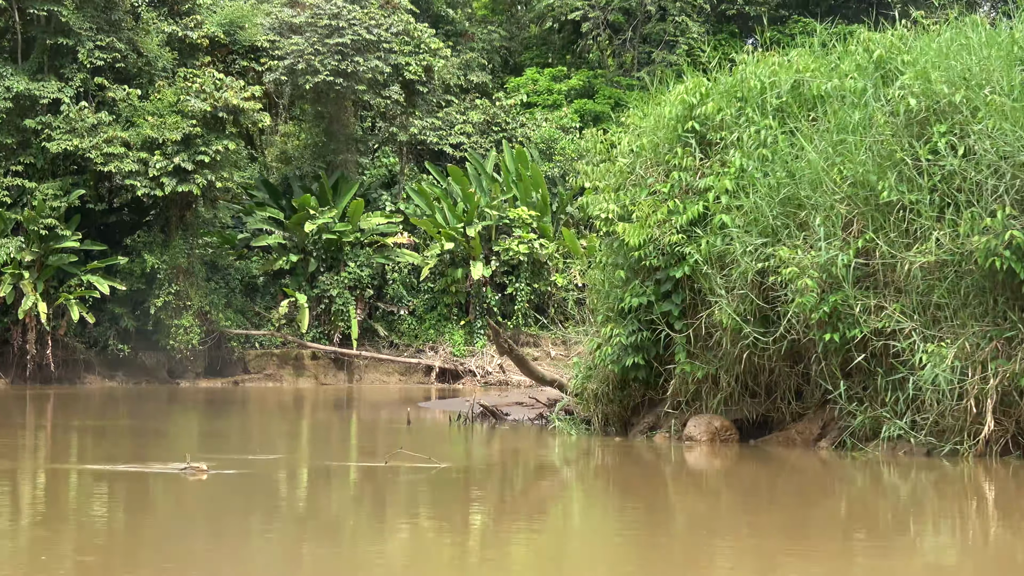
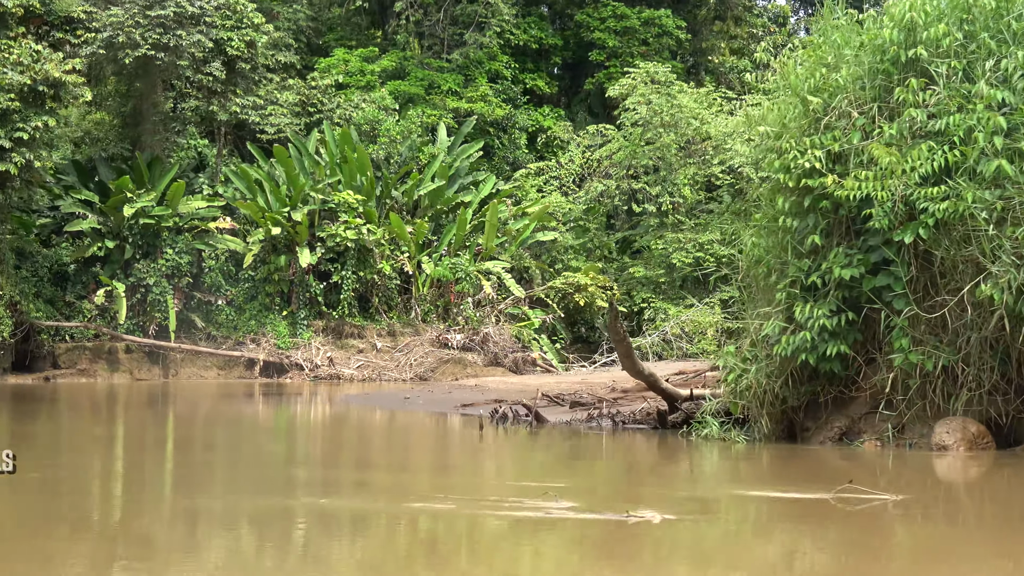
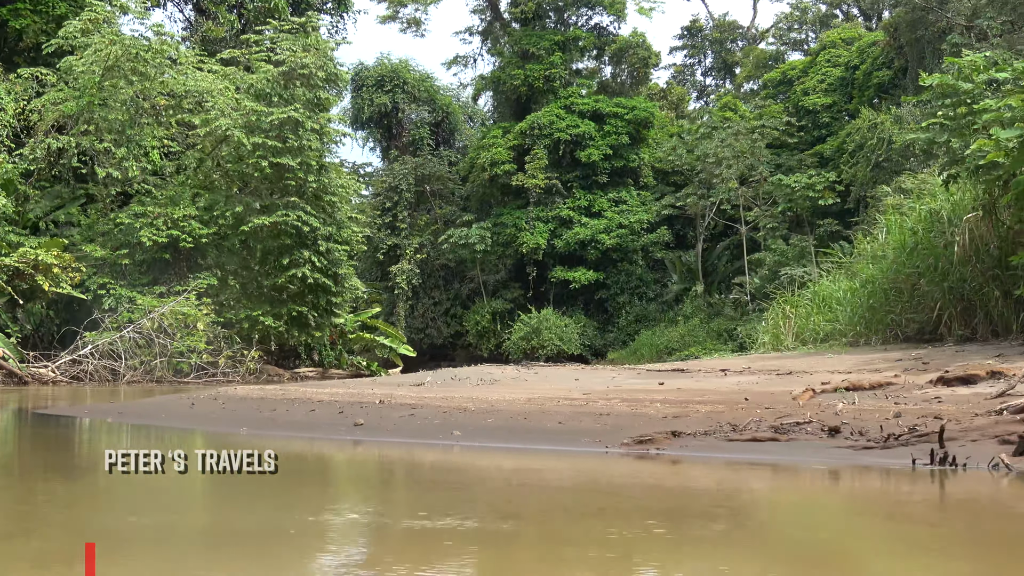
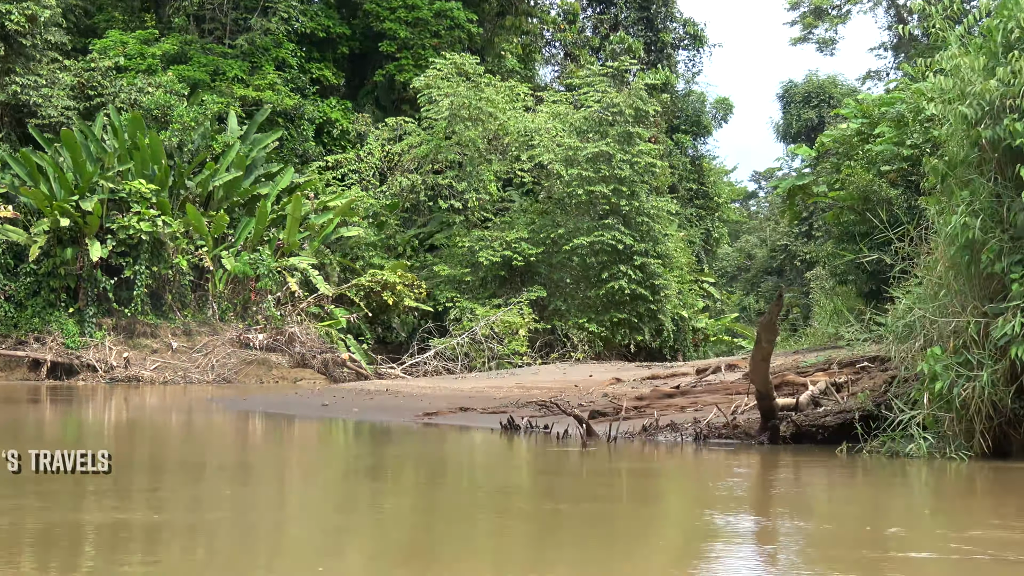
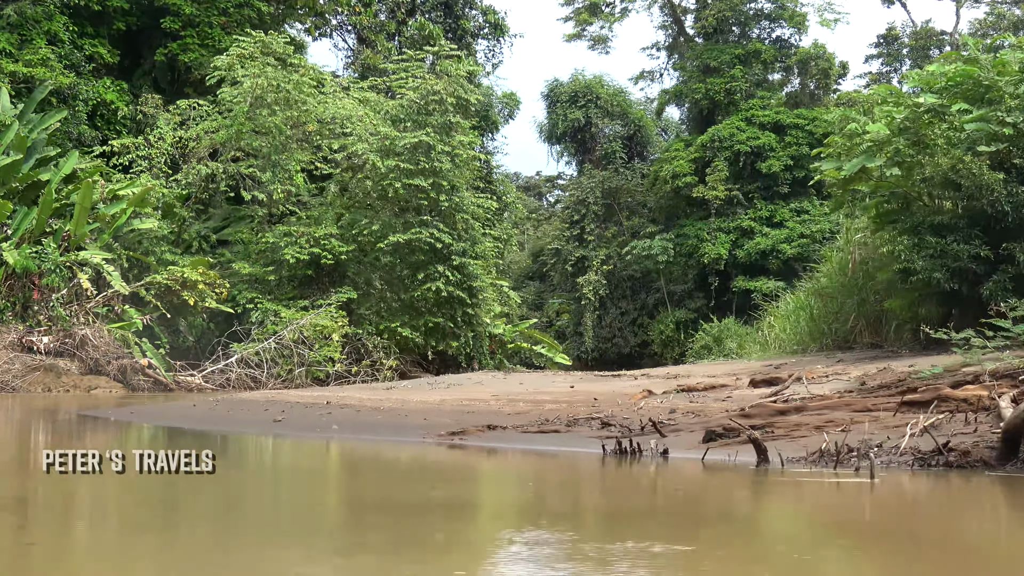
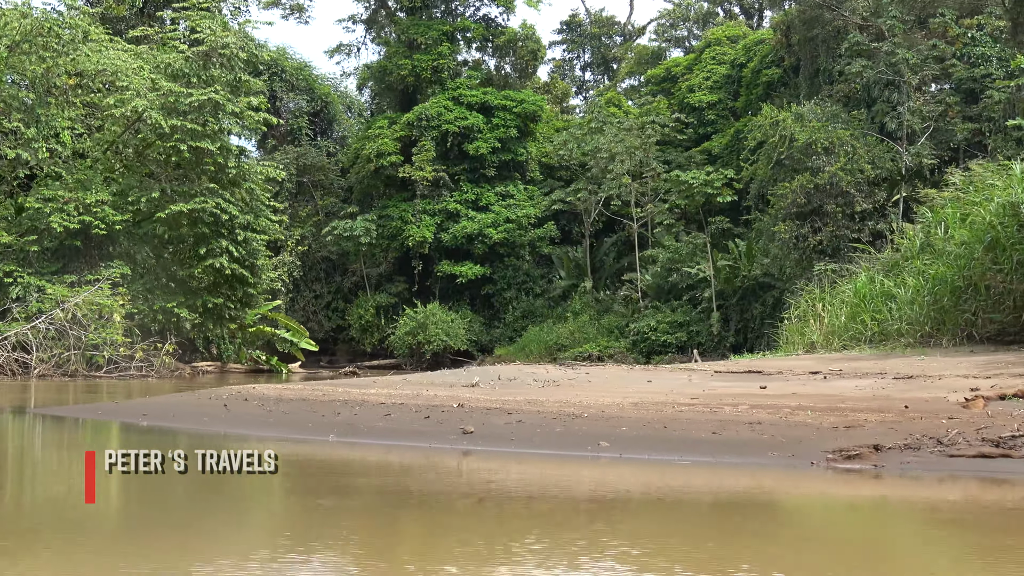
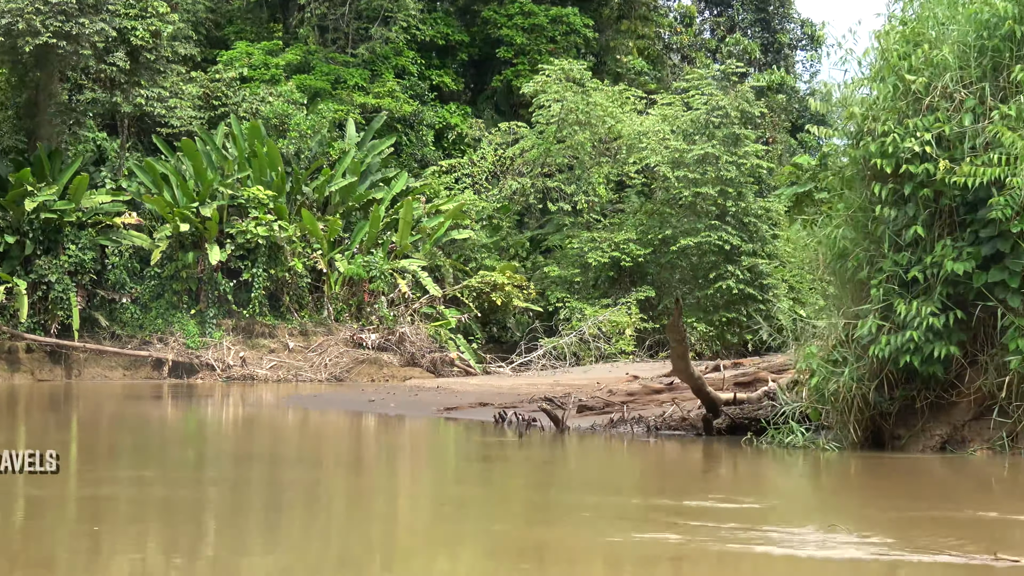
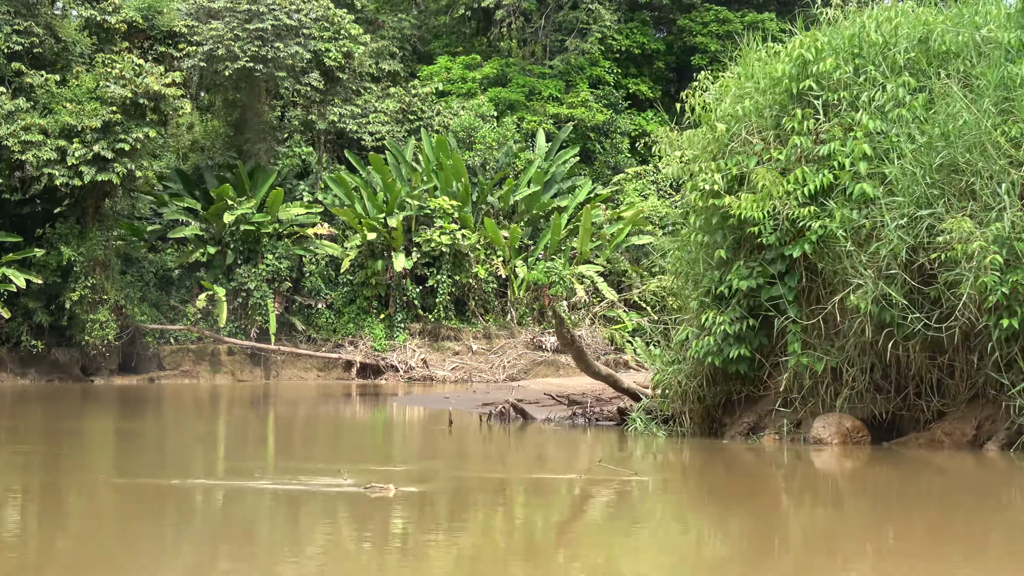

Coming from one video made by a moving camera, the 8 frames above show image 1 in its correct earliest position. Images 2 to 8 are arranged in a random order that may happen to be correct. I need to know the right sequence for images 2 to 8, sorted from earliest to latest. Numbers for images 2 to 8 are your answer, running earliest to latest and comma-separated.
8, 2, 7, 4, 5, 3, 6
